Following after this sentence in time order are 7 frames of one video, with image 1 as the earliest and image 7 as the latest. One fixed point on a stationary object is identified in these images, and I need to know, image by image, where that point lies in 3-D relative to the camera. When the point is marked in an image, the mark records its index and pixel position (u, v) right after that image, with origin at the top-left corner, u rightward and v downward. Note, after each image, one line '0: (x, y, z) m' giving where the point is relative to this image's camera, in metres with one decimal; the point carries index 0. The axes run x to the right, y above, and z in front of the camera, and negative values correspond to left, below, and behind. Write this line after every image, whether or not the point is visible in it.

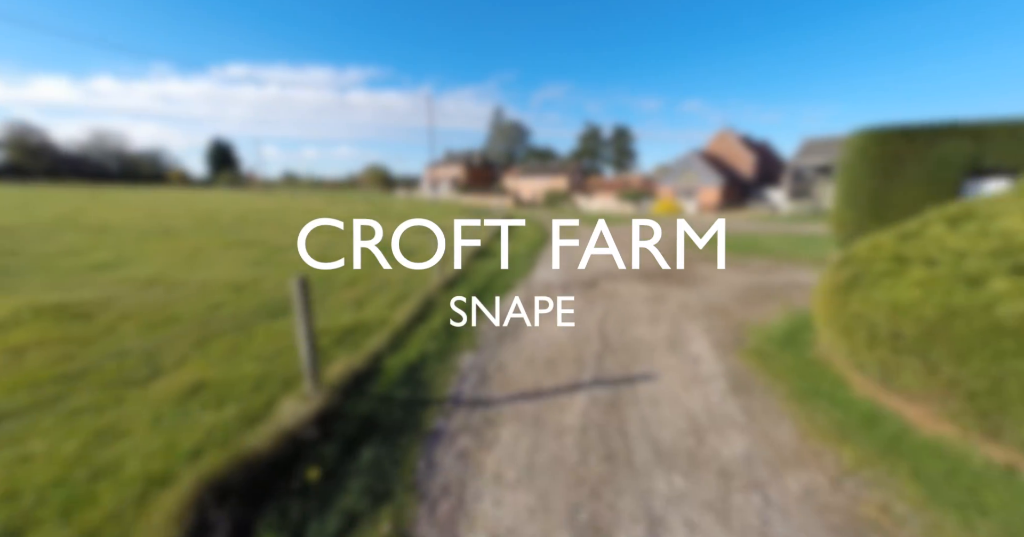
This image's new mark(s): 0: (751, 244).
0: (+8.6, +0.8, +14.6) m
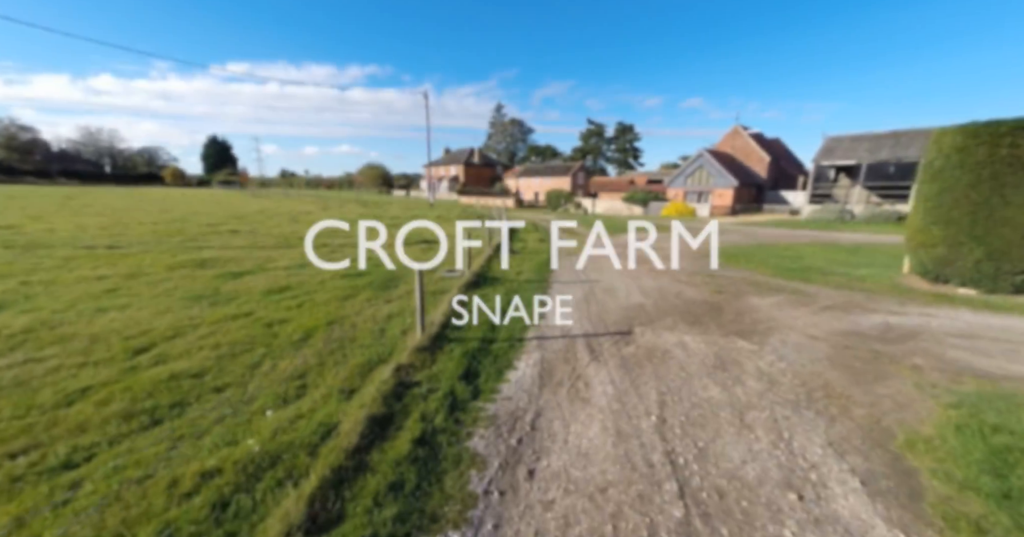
0: (+8.8, +0.2, +12.6) m
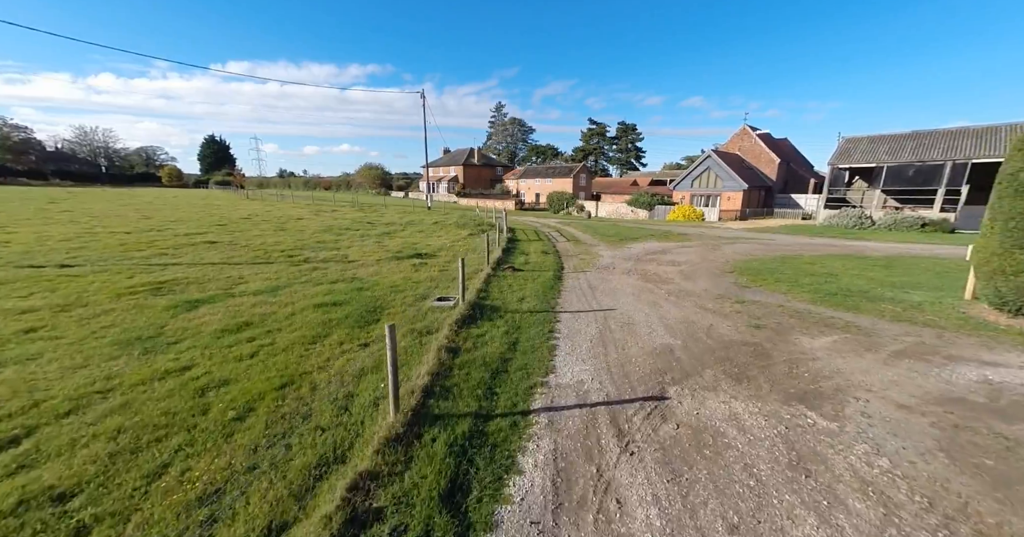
0: (+8.8, -0.3, +11.2) m
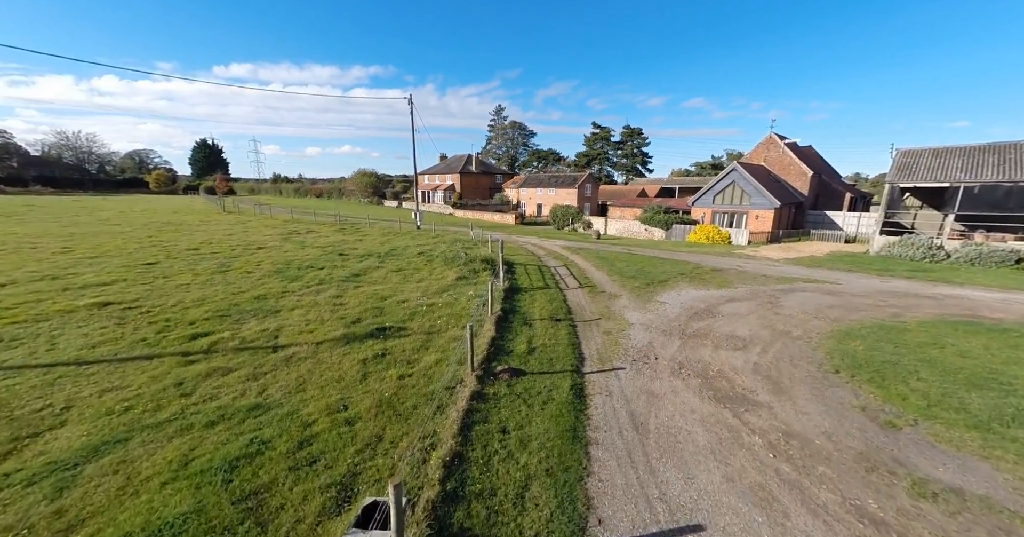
0: (+8.7, -2.4, +7.0) m
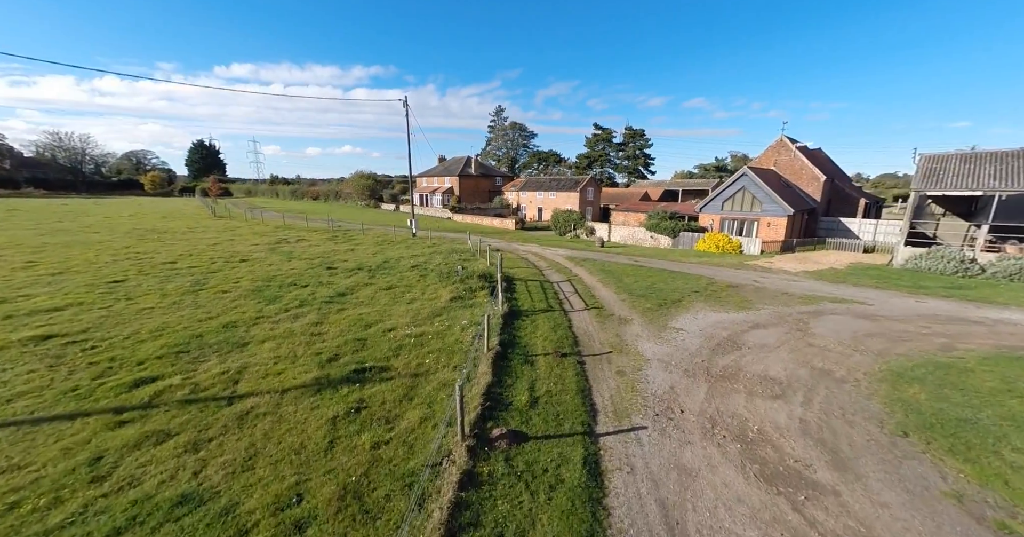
0: (+8.7, -3.1, +5.4) m
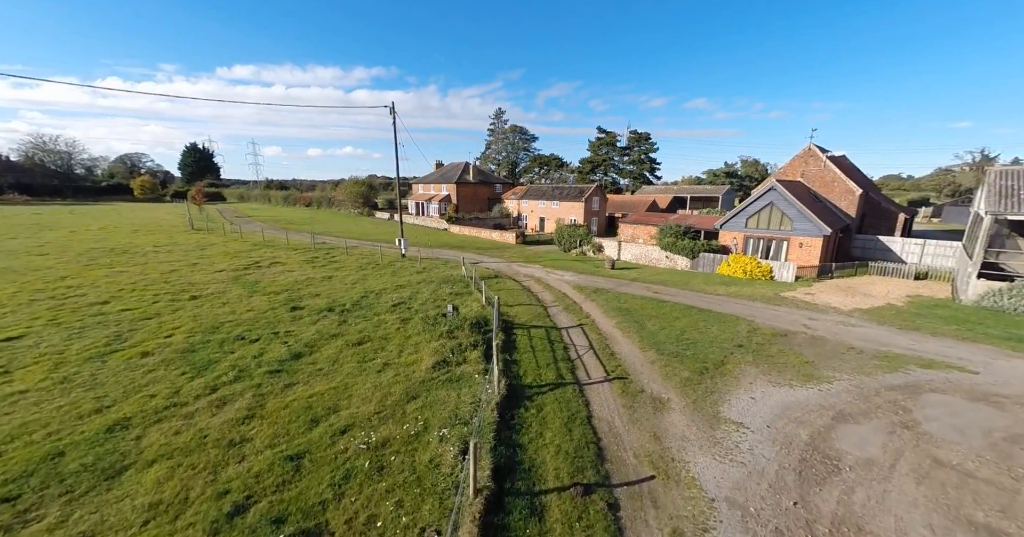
0: (+8.7, -4.8, +1.9) m
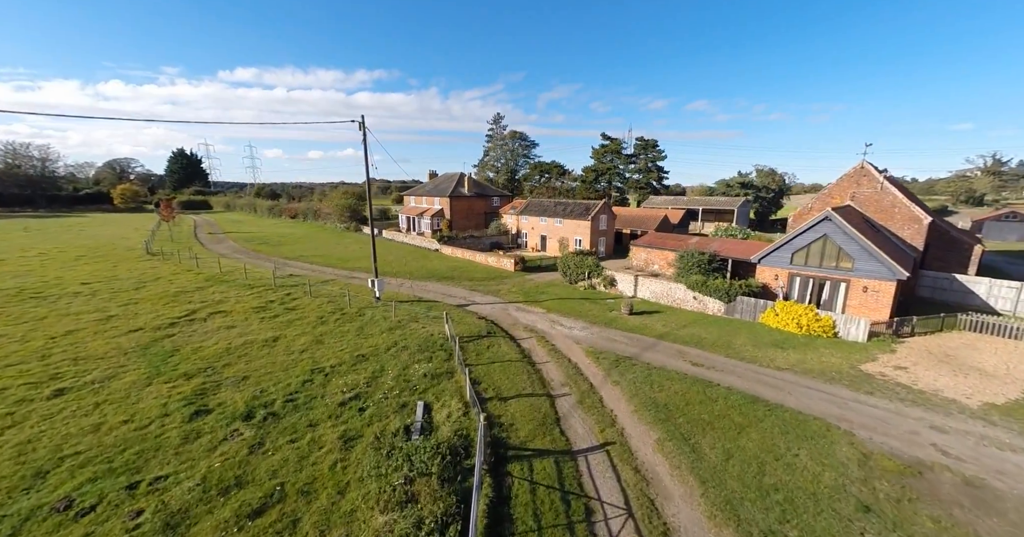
0: (+8.6, -7.5, -3.5) m
